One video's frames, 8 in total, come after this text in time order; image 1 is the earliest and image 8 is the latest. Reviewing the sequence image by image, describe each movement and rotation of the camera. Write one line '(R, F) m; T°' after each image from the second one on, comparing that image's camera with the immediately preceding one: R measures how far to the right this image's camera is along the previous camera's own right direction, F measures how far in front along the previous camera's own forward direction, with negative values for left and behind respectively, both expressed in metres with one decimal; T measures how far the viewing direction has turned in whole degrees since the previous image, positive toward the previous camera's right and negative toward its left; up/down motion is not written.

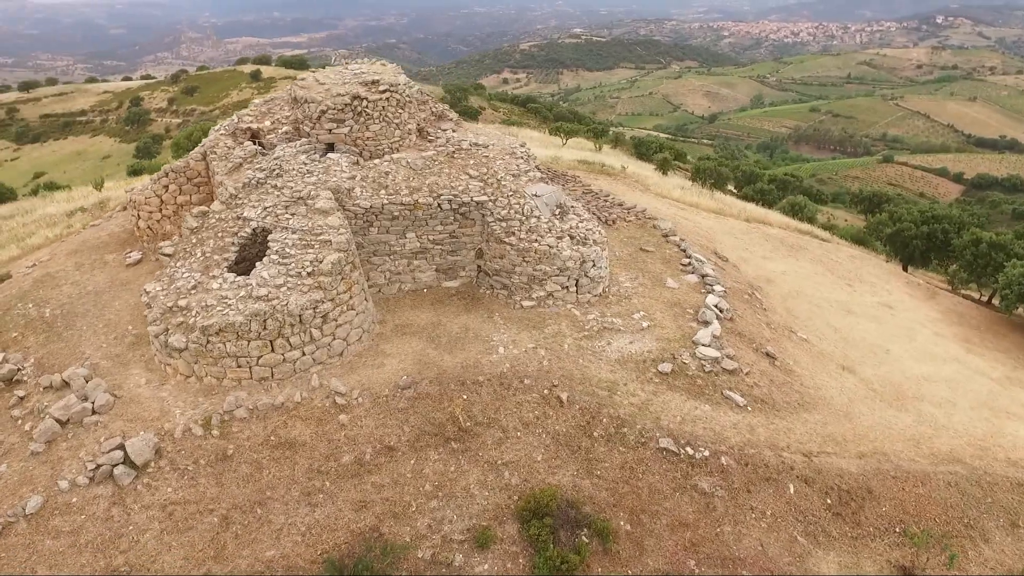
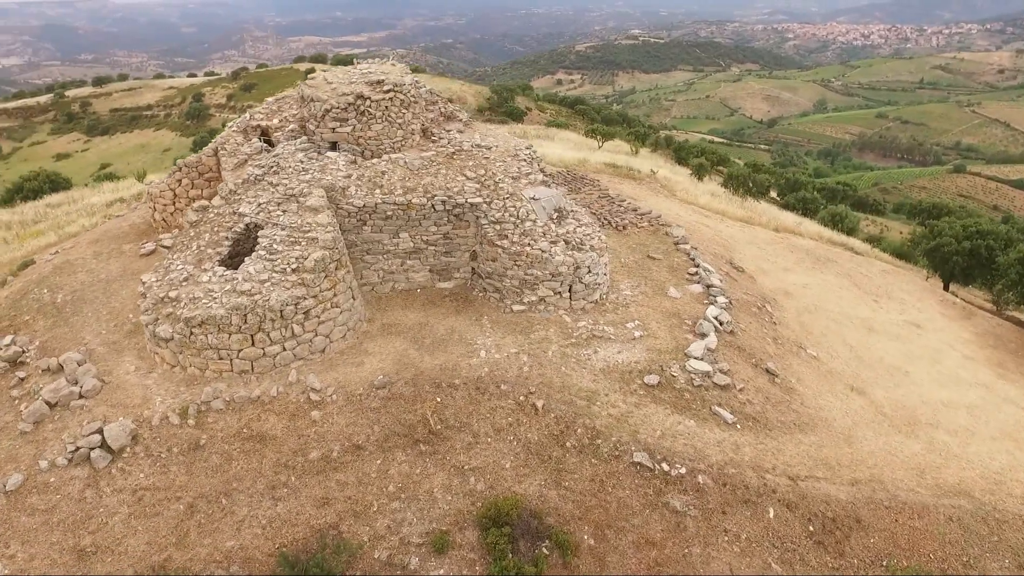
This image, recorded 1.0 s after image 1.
(+0.9, +0.1) m; -4°
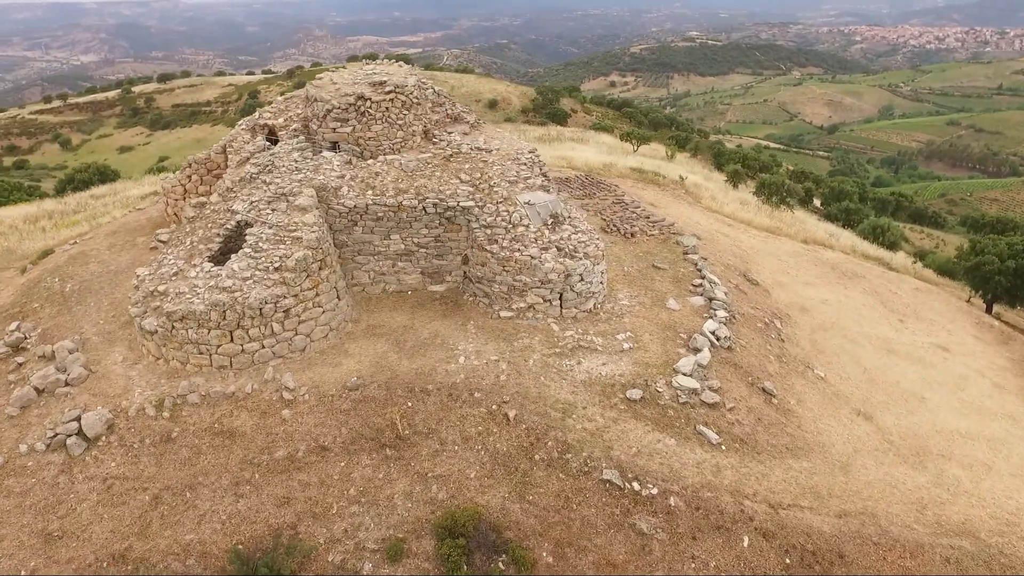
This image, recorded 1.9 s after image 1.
(+0.9, +0.2) m; -4°
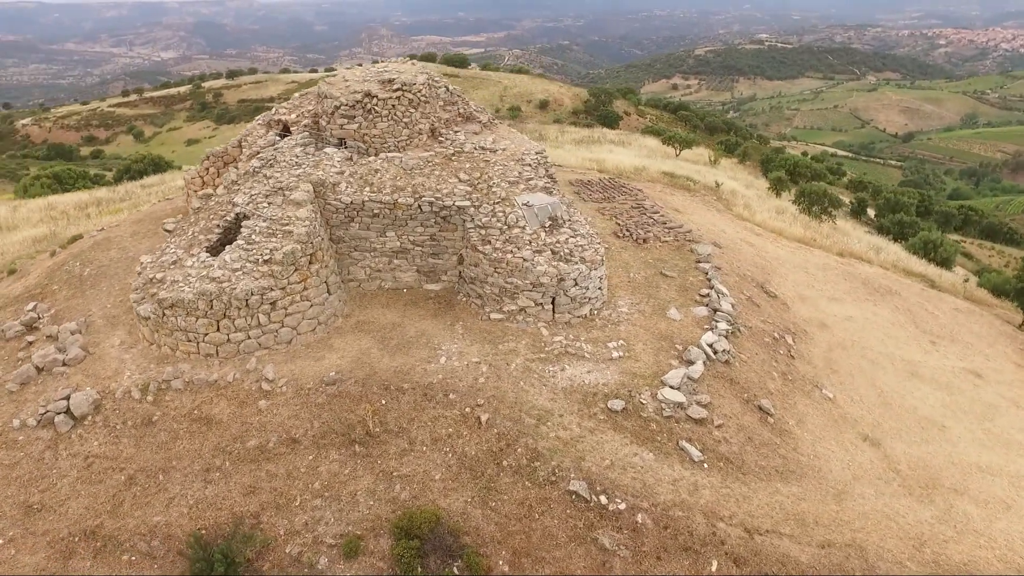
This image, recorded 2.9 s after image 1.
(+1.0, +0.2) m; -5°
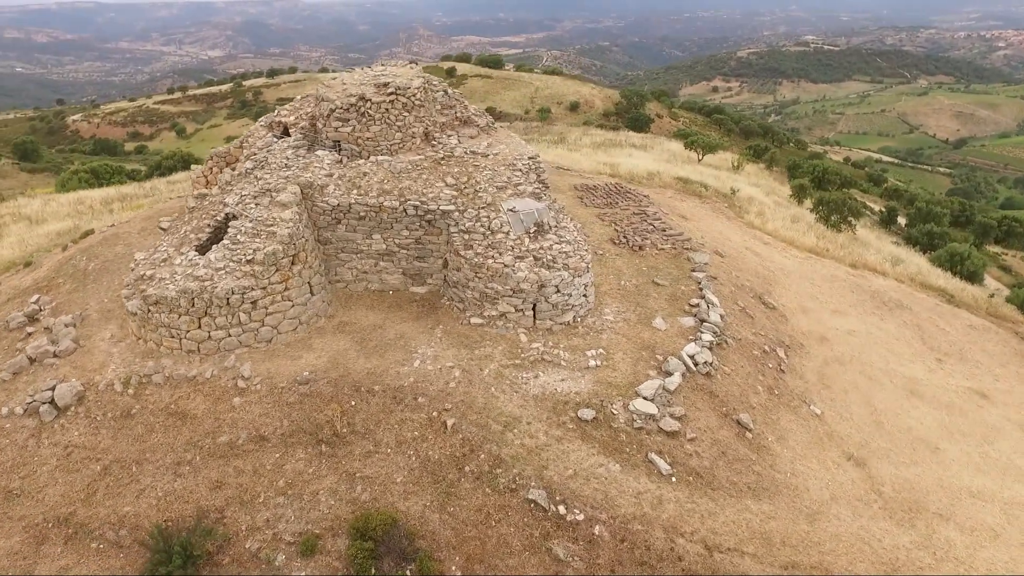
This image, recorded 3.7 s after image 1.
(+0.9, 0.0) m; -3°
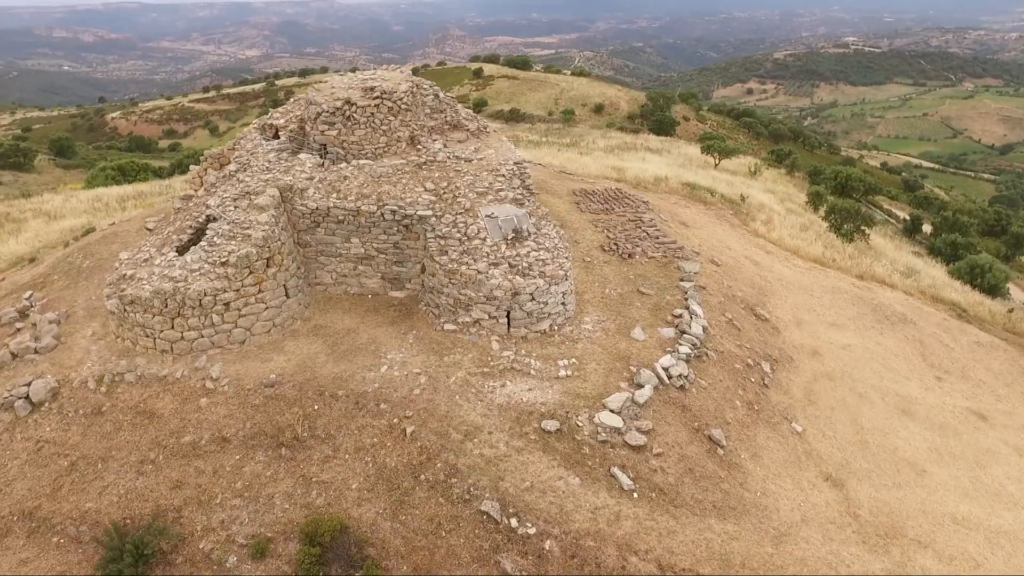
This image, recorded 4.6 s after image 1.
(+0.9, +0.1) m; -3°
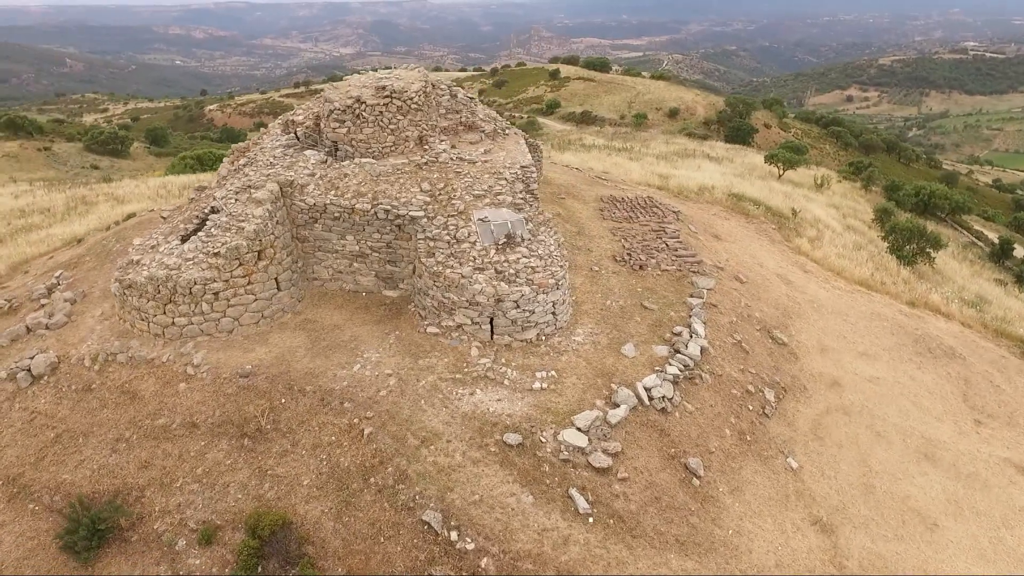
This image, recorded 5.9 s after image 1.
(+1.4, +0.3) m; -7°
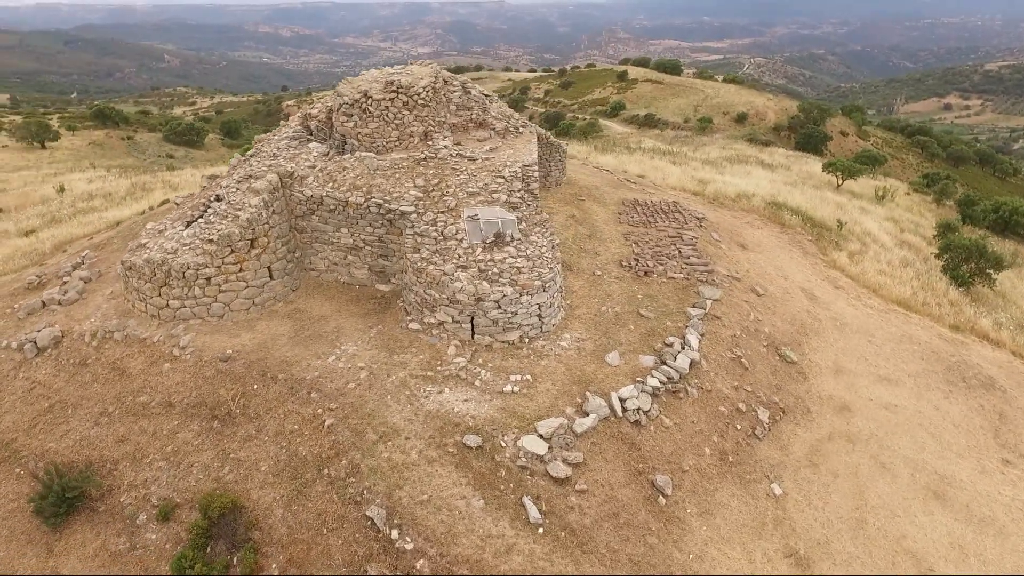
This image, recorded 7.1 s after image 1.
(+1.3, +0.3) m; -6°
